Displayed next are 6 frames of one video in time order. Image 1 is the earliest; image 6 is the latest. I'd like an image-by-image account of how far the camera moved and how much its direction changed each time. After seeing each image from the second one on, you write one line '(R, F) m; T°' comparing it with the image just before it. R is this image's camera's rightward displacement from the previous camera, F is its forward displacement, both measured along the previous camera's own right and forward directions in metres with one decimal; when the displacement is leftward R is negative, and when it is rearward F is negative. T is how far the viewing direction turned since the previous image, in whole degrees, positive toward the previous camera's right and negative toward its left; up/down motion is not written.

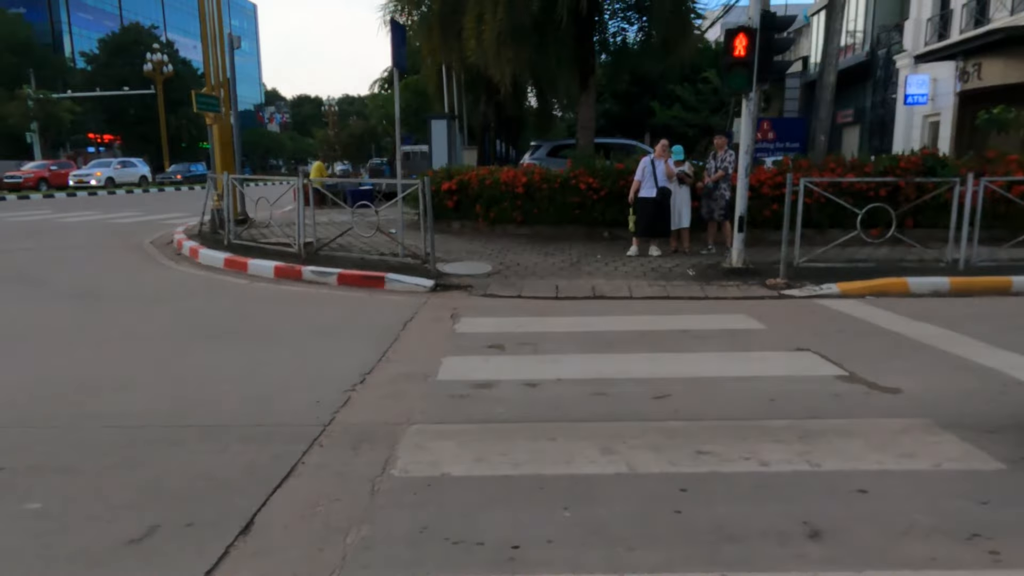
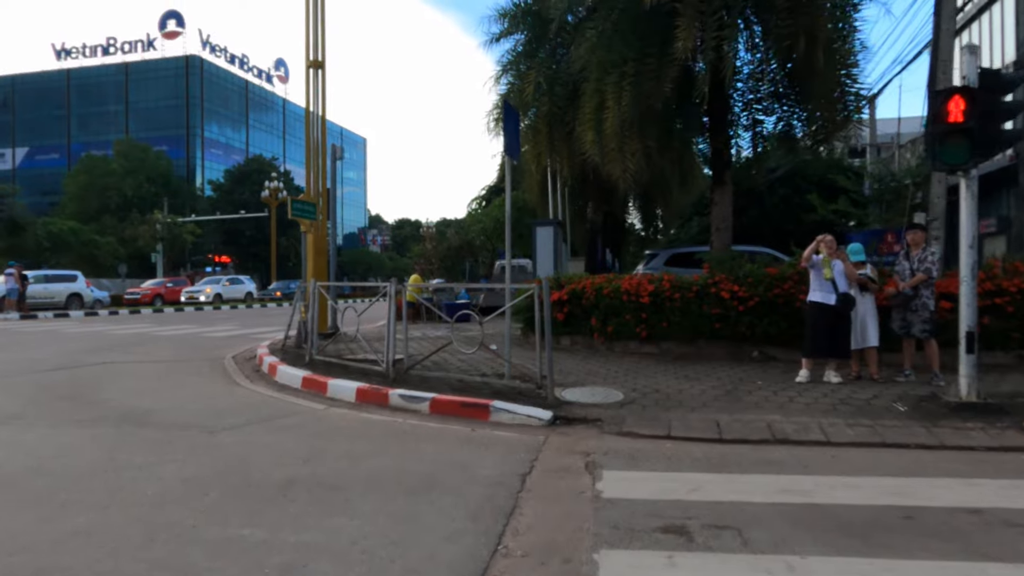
(-0.5, +1.8) m; -8°
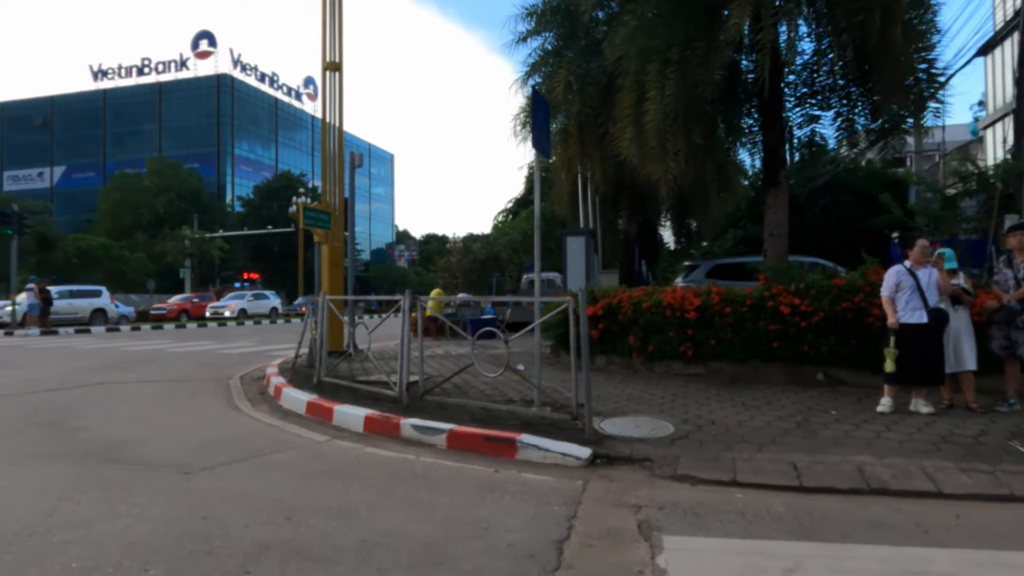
(0.0, +1.0) m; -2°
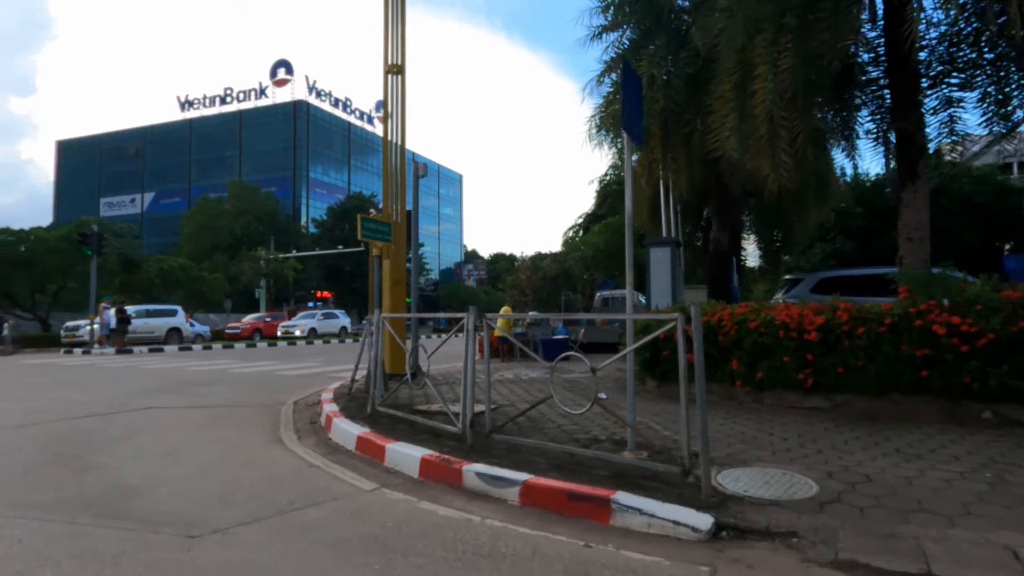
(-0.2, +1.2) m; -6°
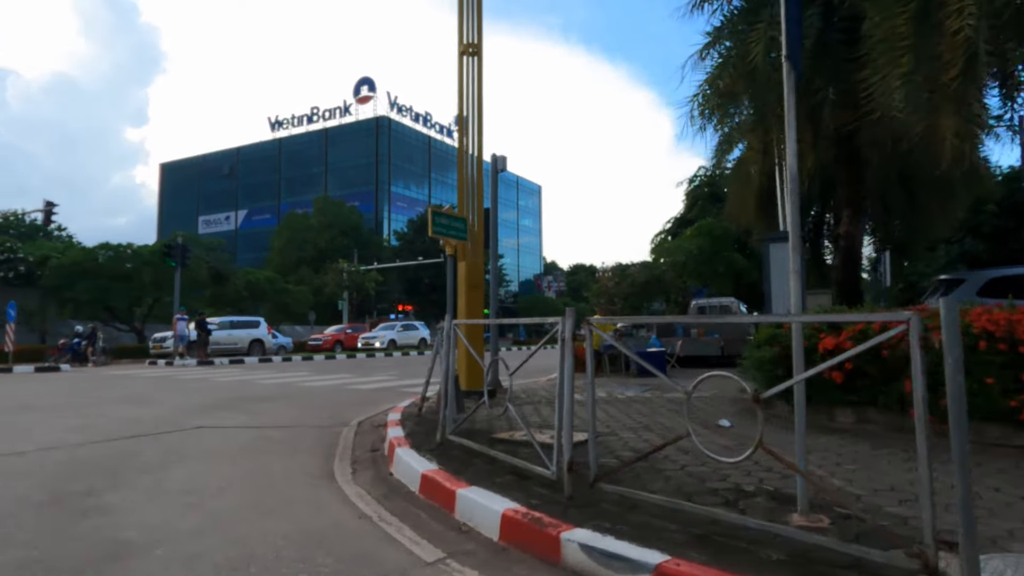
(-0.2, +1.5) m; -7°
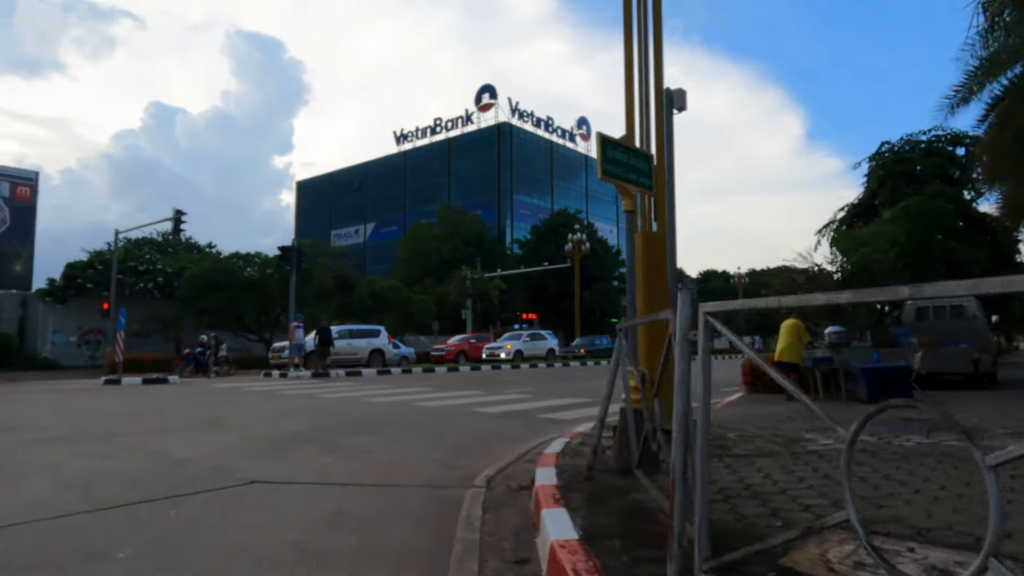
(-0.8, +3.4) m; -10°
